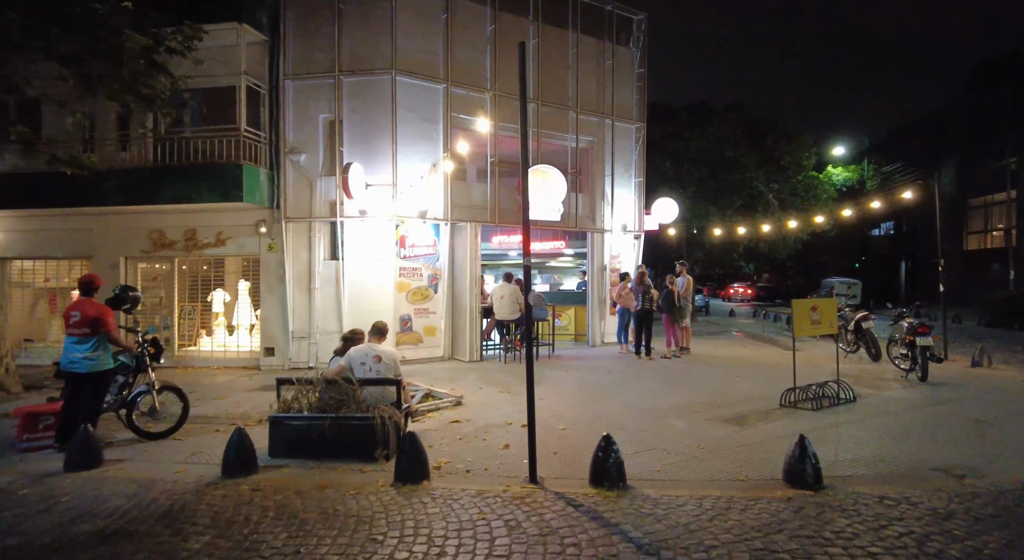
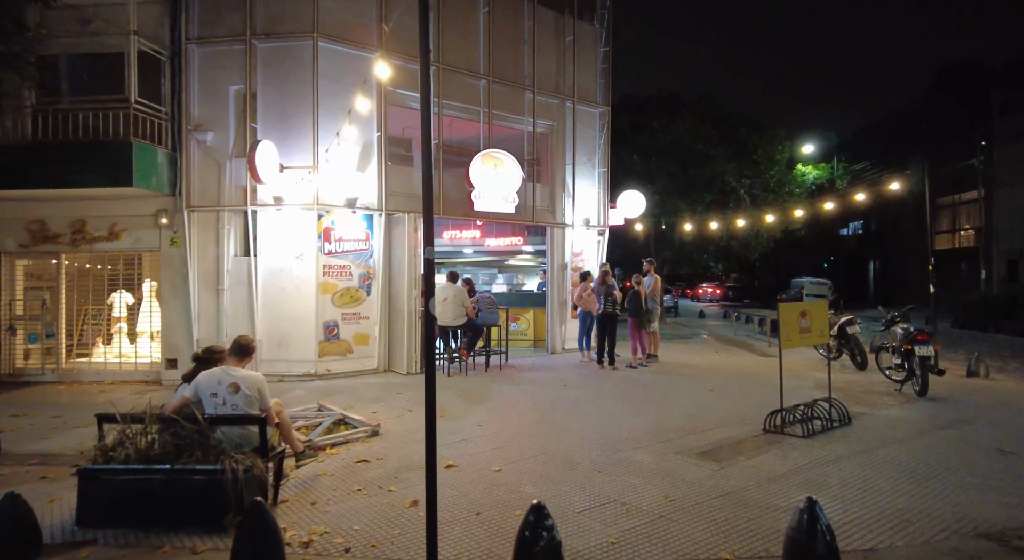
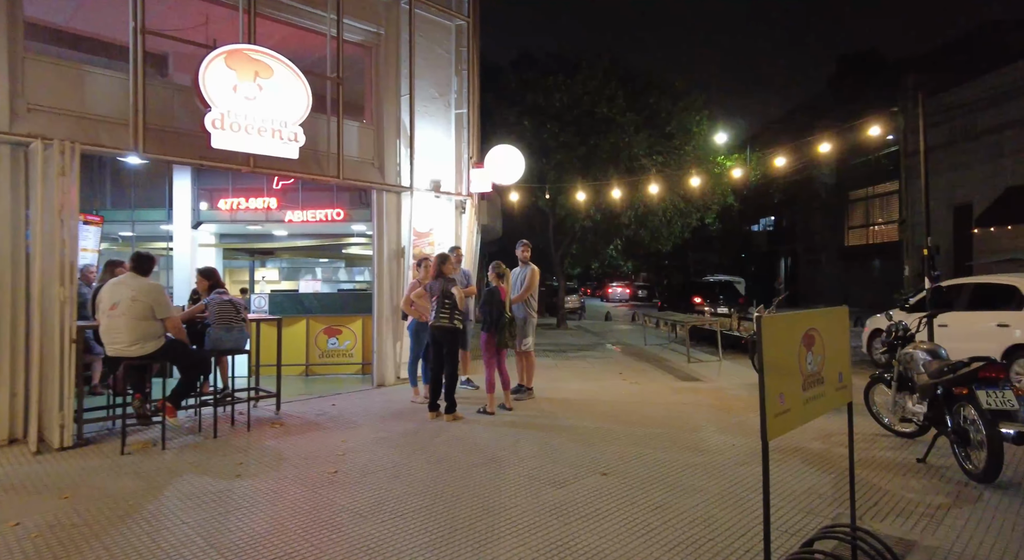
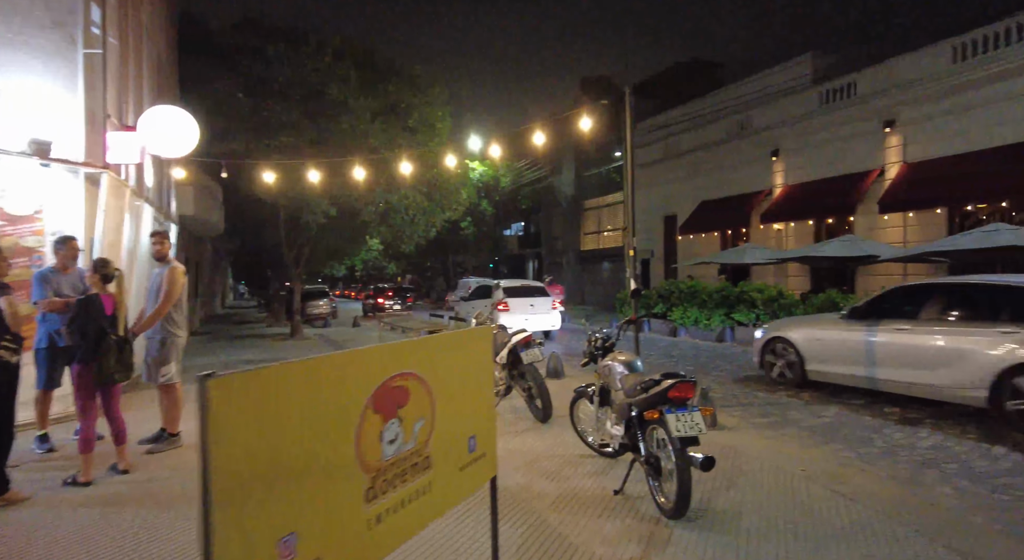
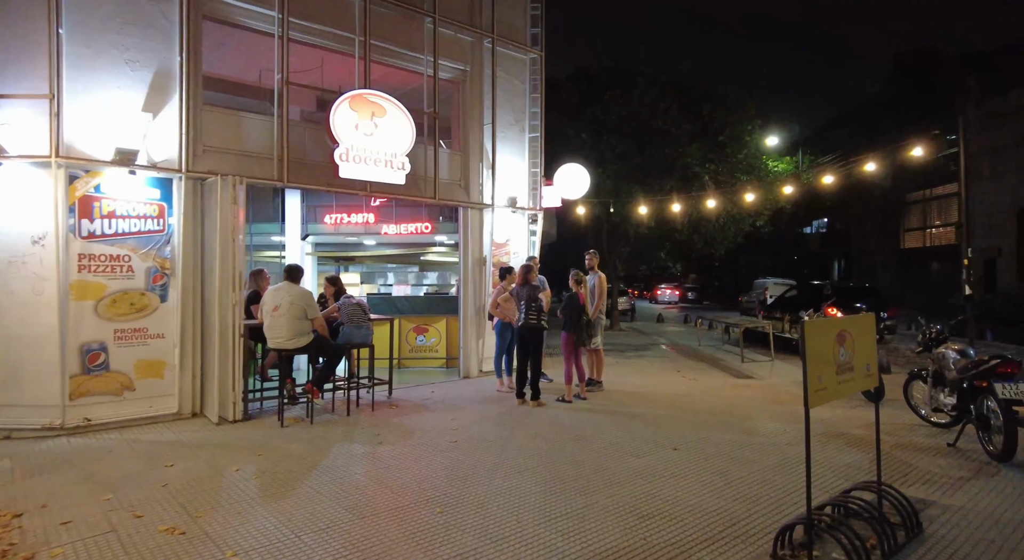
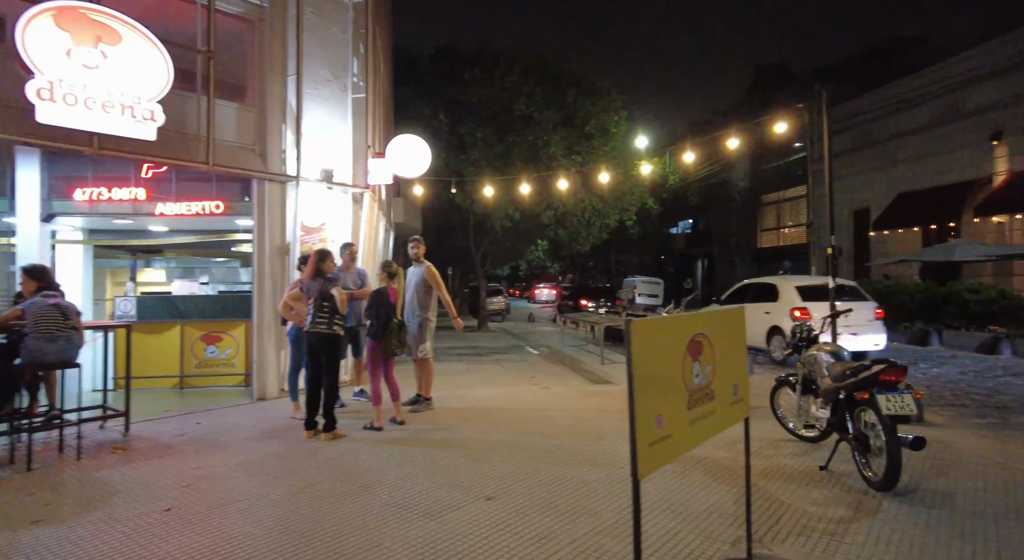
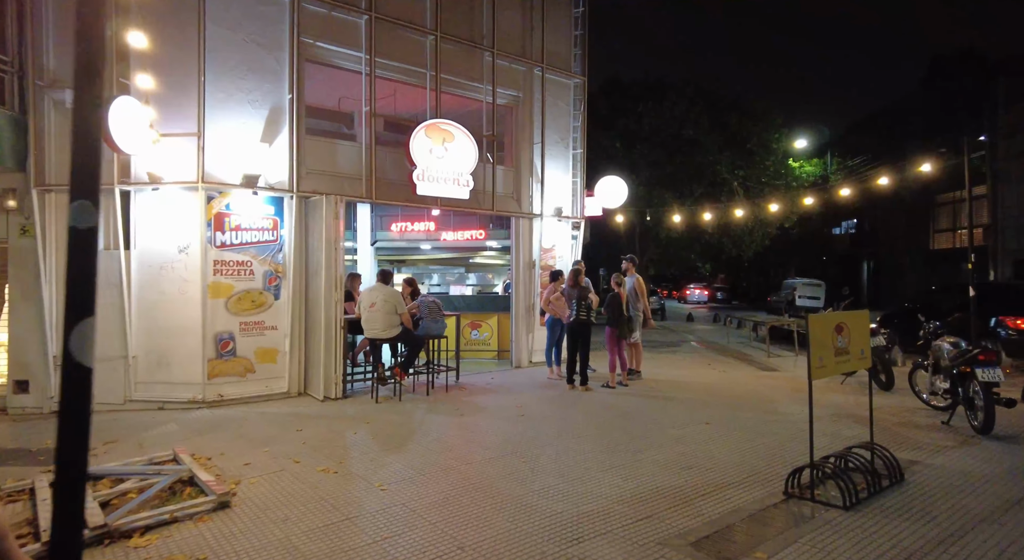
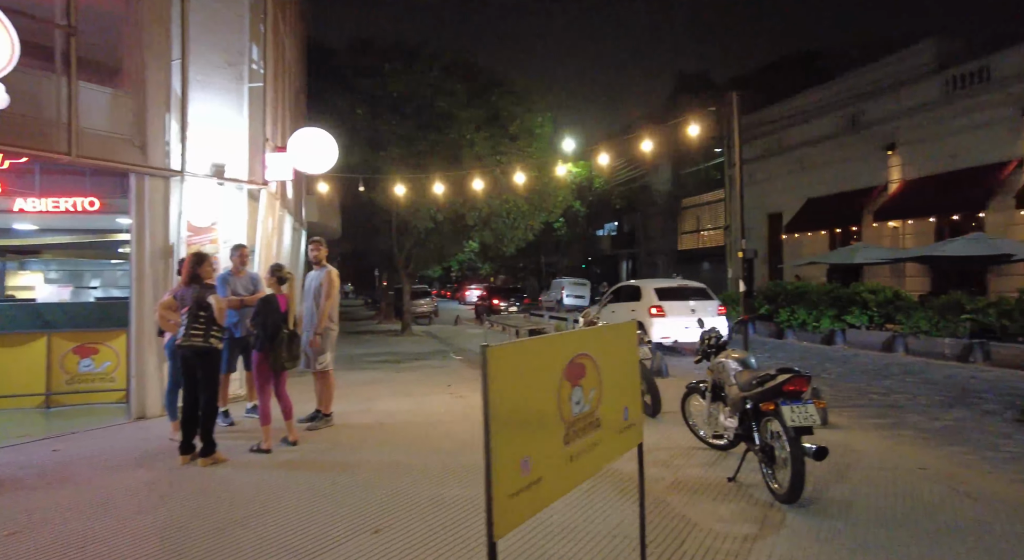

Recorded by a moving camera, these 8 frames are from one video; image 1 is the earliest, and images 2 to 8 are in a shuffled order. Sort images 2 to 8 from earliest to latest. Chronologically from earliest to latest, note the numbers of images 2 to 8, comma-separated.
2, 7, 5, 3, 6, 8, 4
